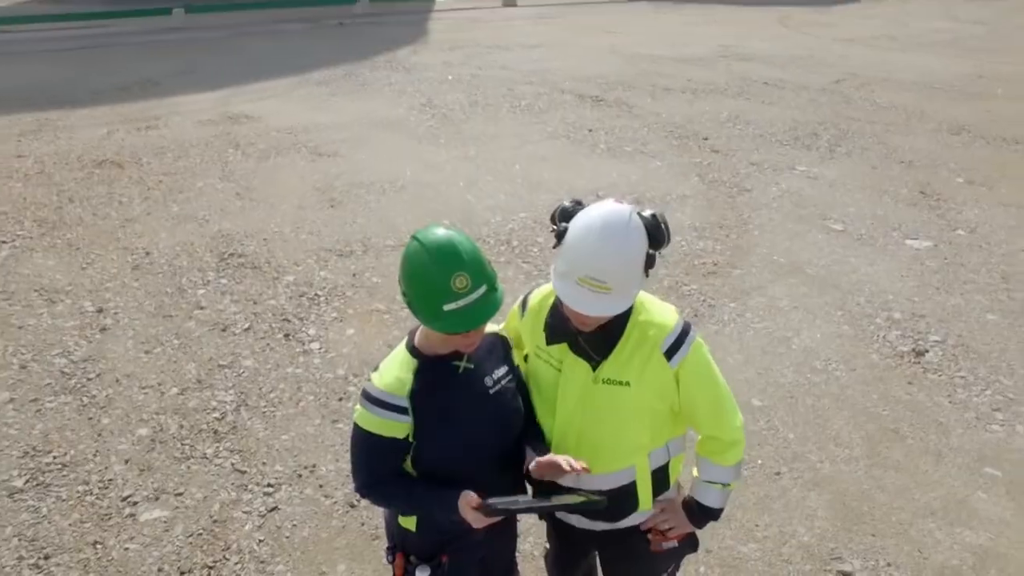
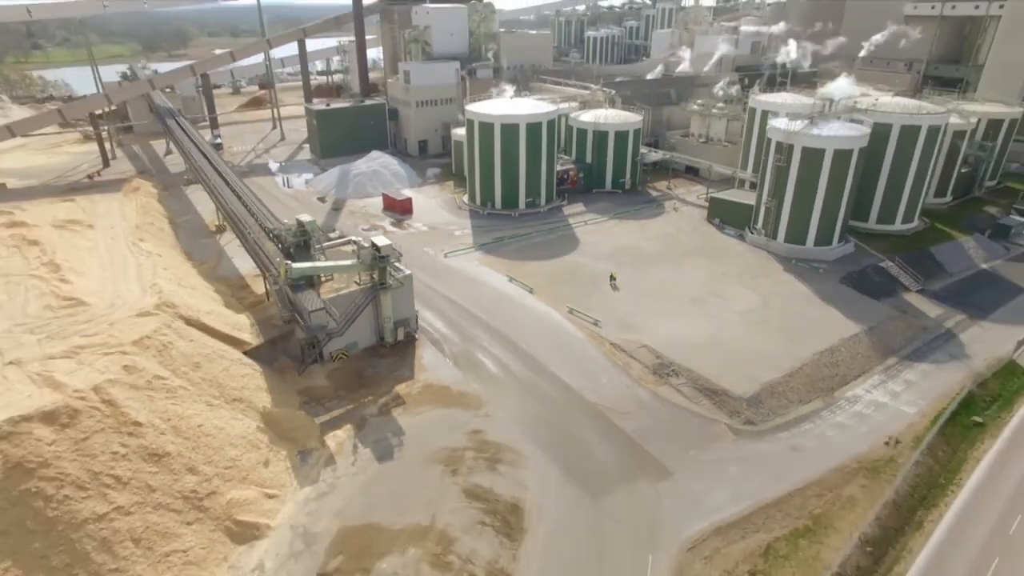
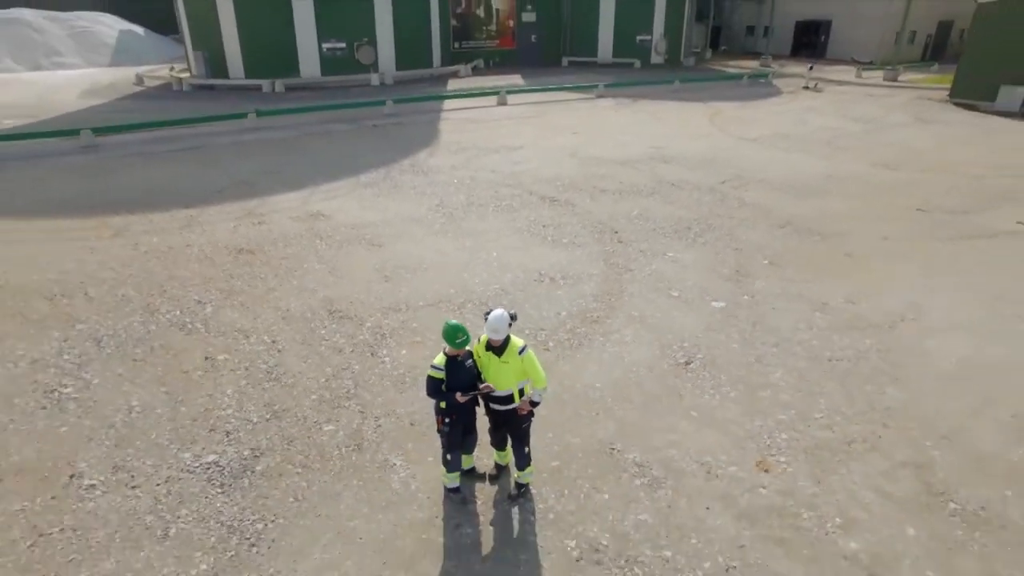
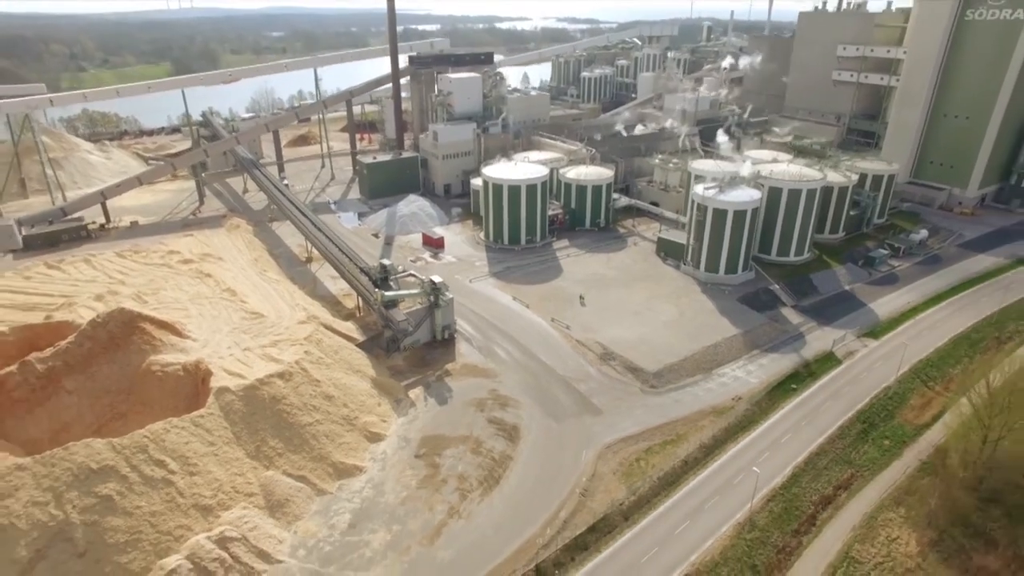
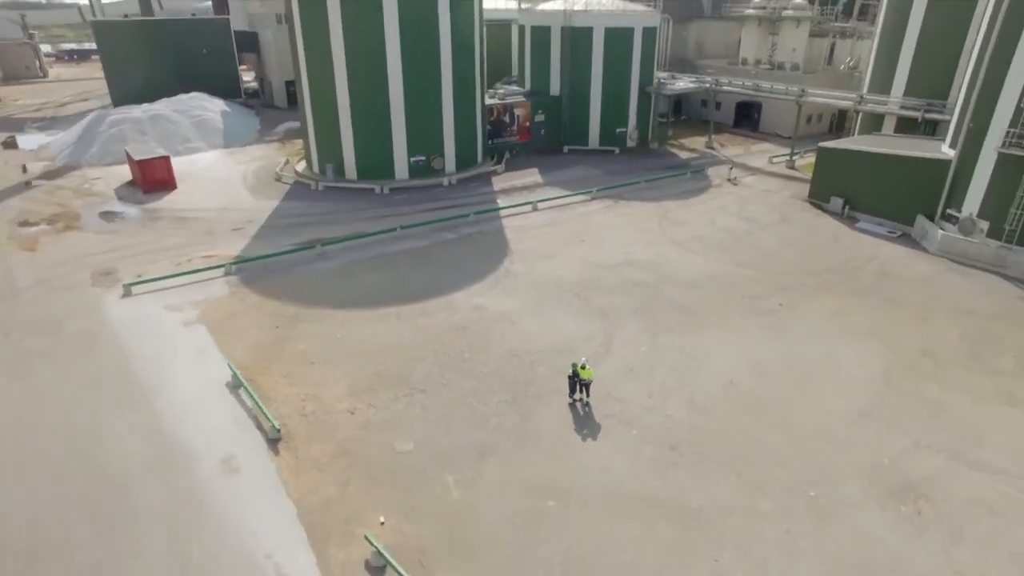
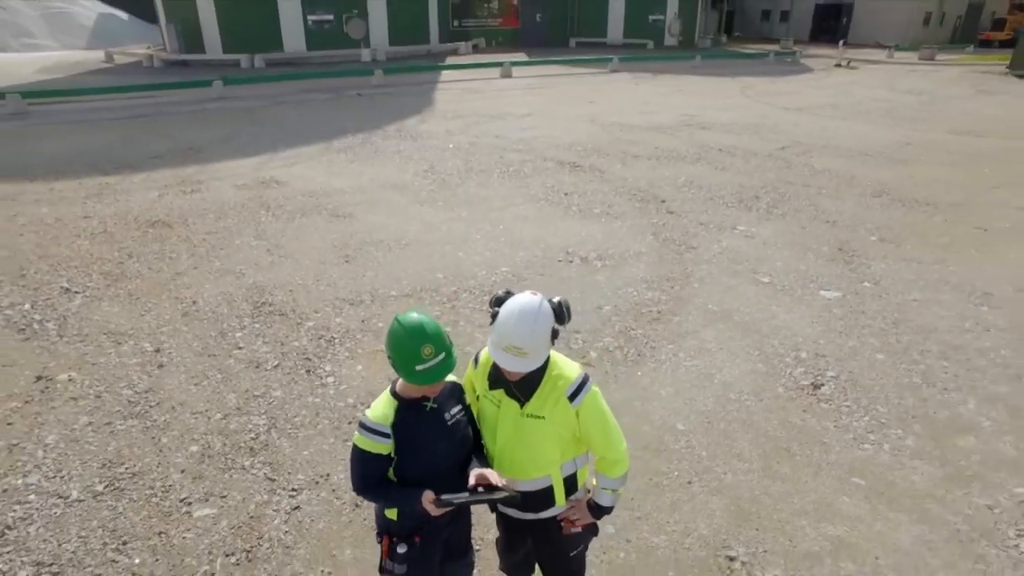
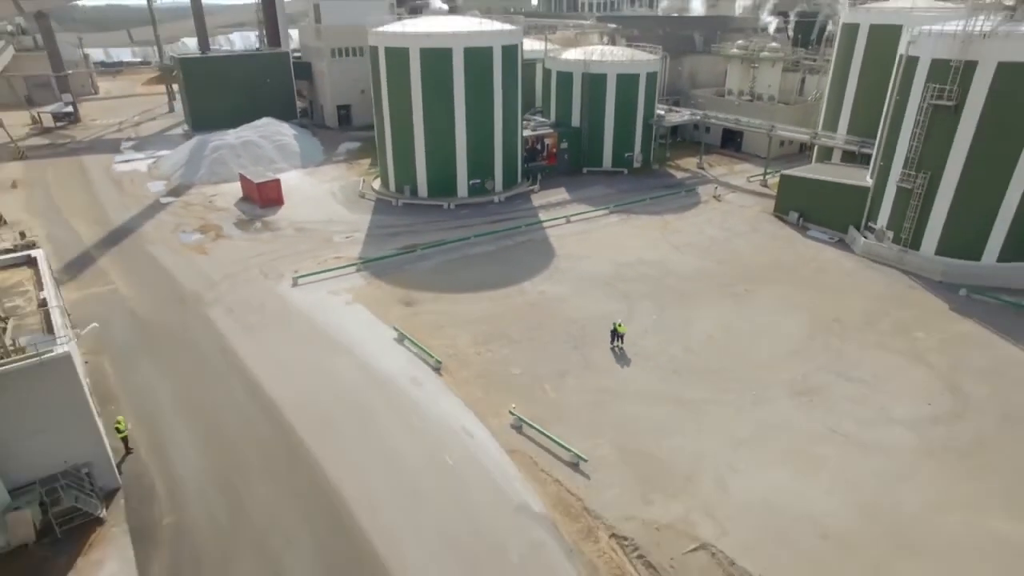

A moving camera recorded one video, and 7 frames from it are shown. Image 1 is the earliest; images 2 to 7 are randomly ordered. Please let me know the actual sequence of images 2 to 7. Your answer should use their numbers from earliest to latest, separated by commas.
6, 3, 5, 7, 2, 4
